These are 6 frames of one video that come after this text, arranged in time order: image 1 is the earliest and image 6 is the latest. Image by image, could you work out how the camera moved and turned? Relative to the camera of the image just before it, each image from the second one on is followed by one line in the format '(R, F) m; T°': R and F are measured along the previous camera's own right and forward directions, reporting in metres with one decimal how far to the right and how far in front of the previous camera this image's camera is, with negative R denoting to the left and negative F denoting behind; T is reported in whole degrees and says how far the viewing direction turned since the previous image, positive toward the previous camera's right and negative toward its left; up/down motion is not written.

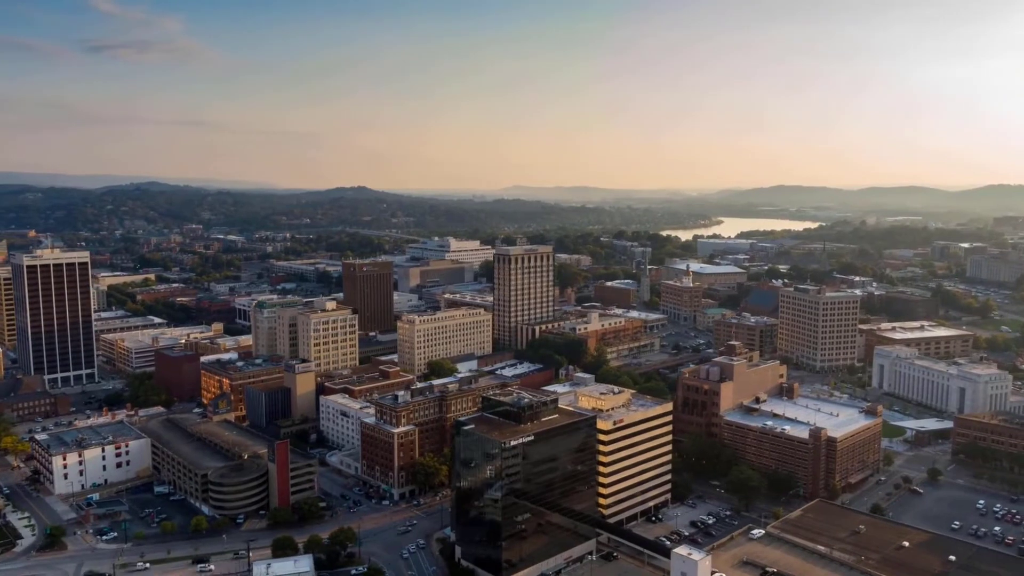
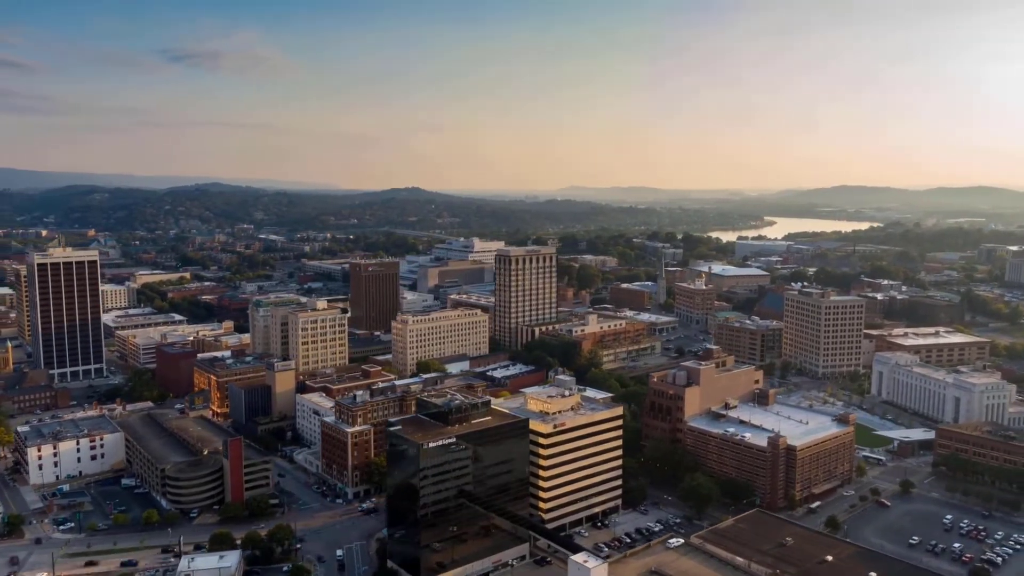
(+5.5, +0.3) m; -4°
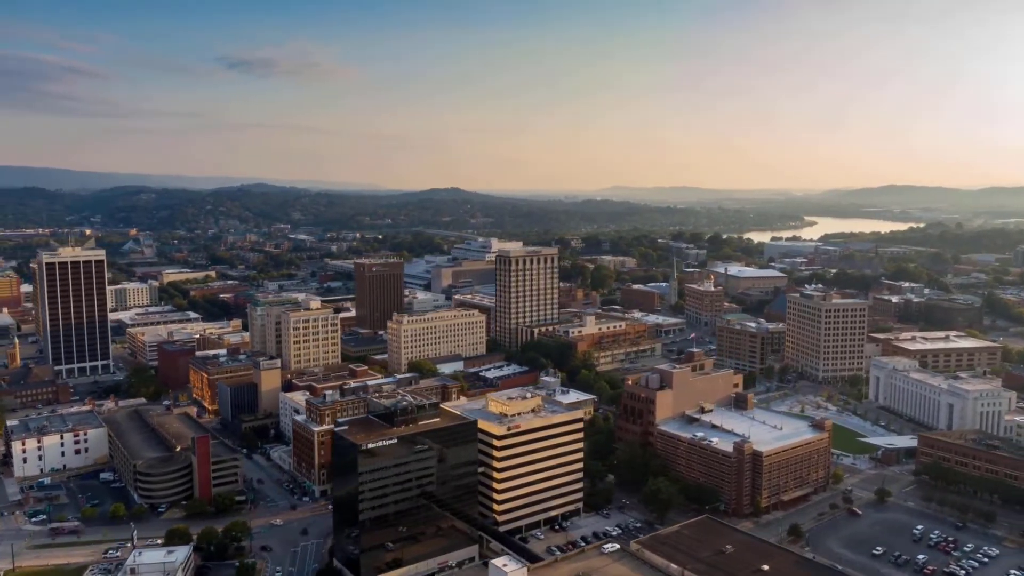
(+4.1, +0.2) m; -3°
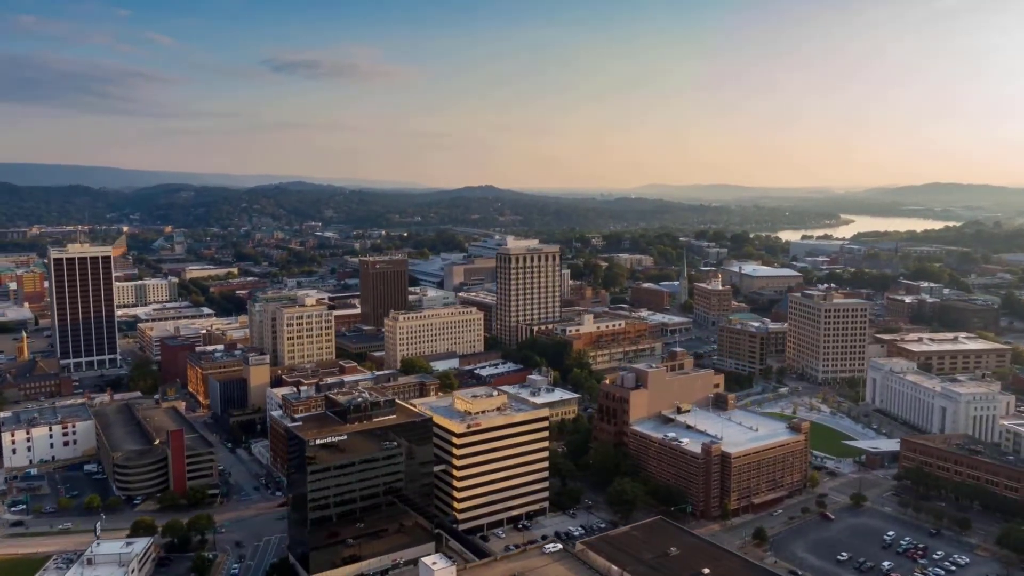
(+3.6, +0.2) m; -3°
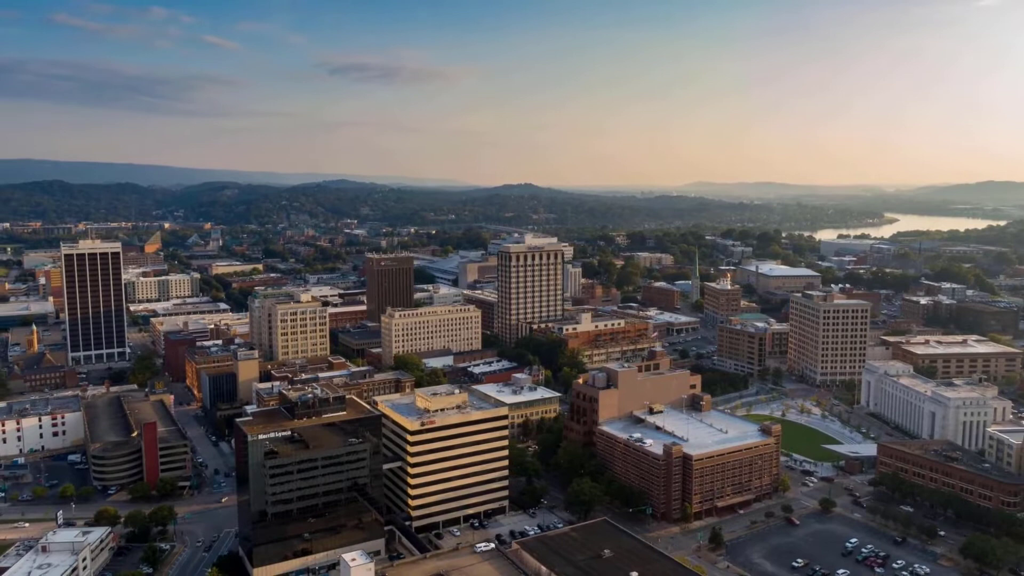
(+4.1, +0.2) m; -3°
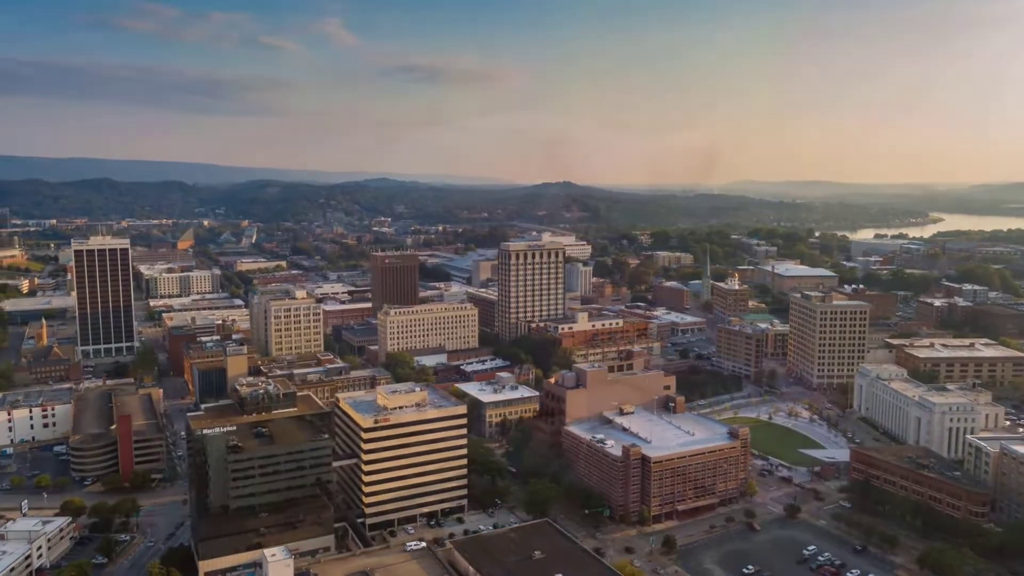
(+4.1, +0.3) m; -3°
